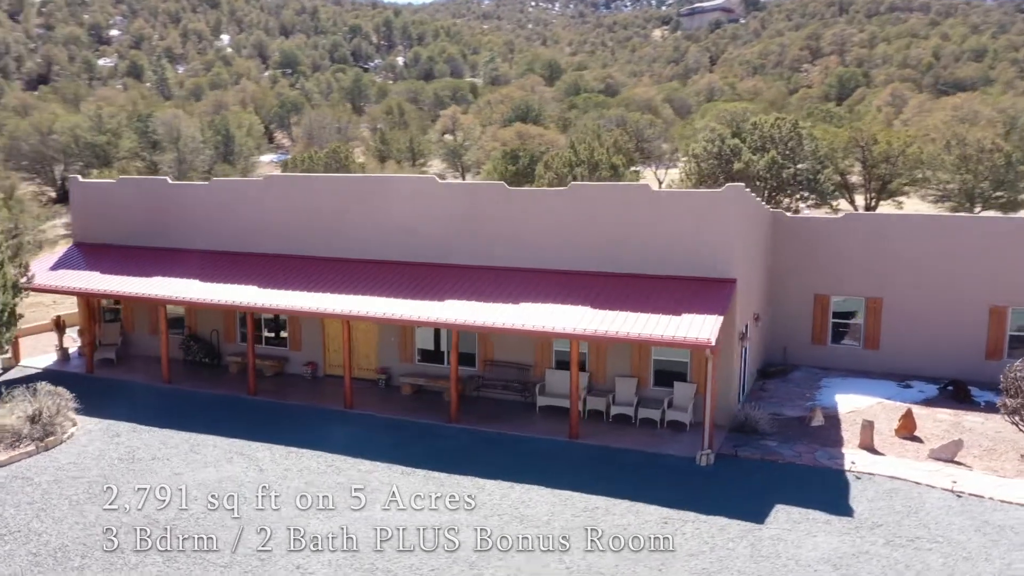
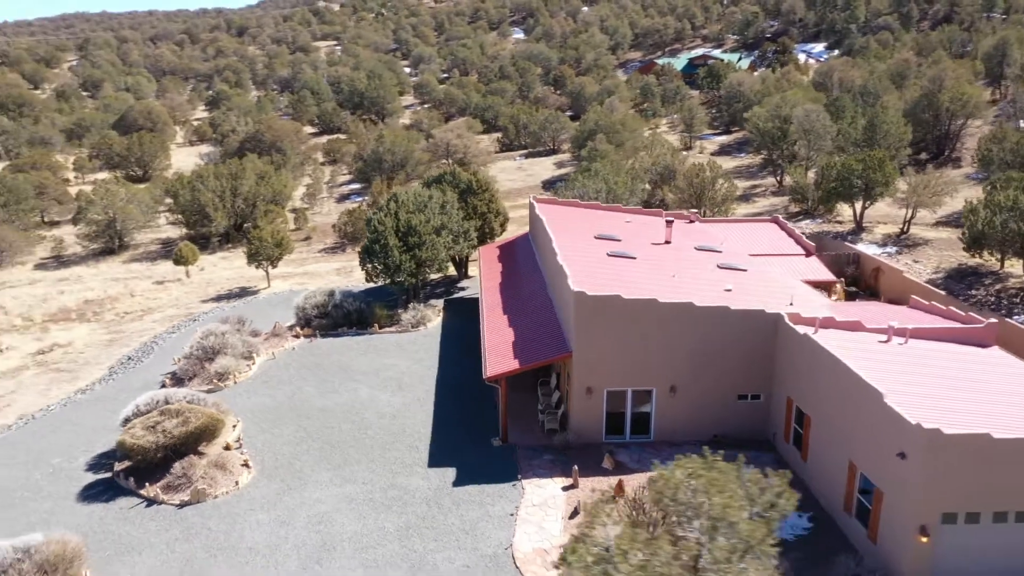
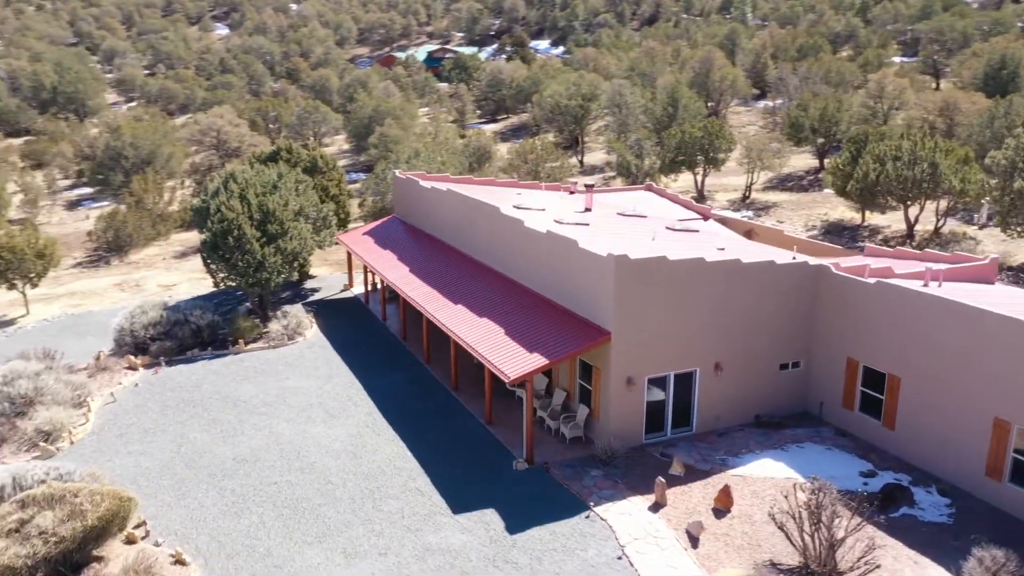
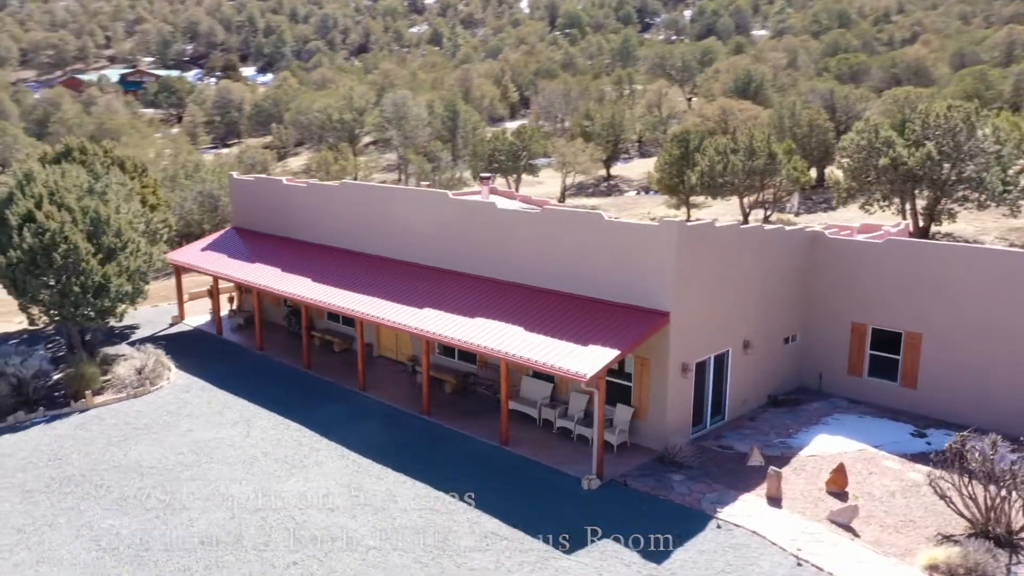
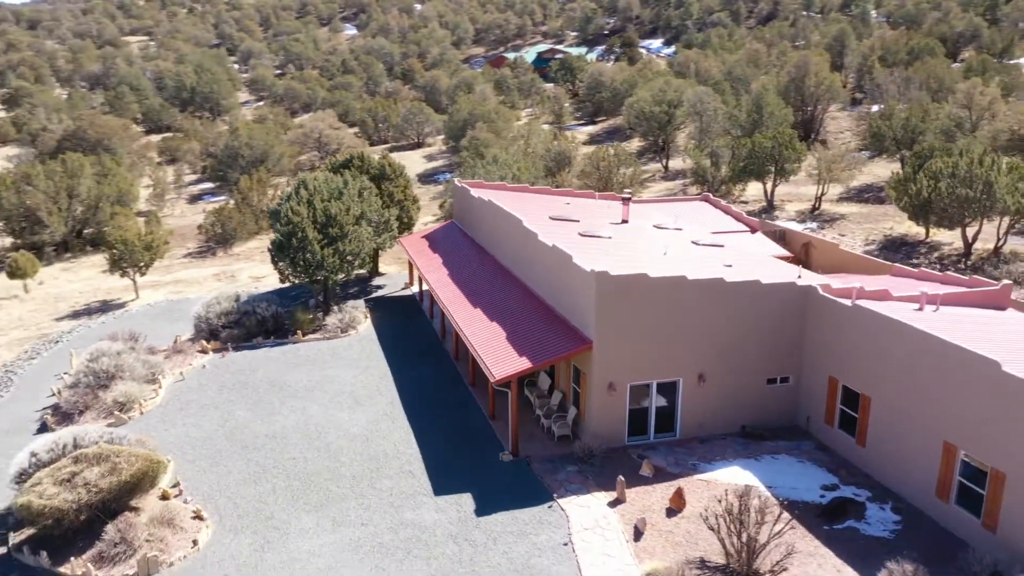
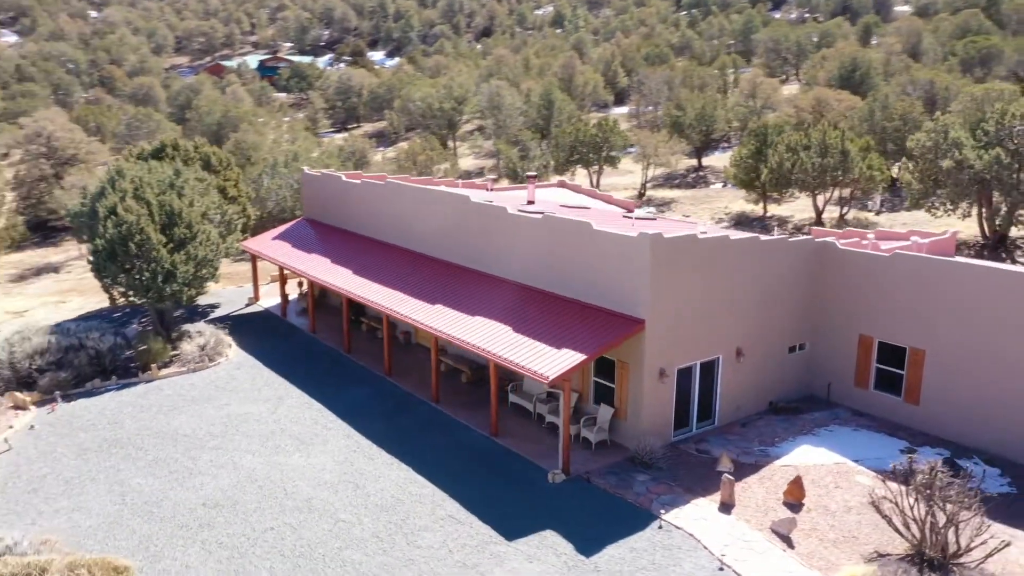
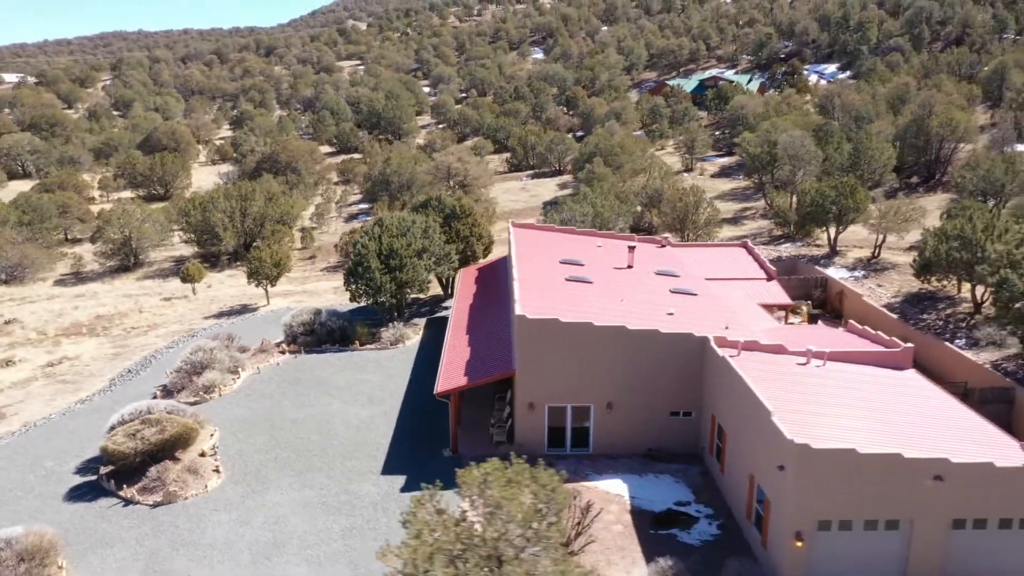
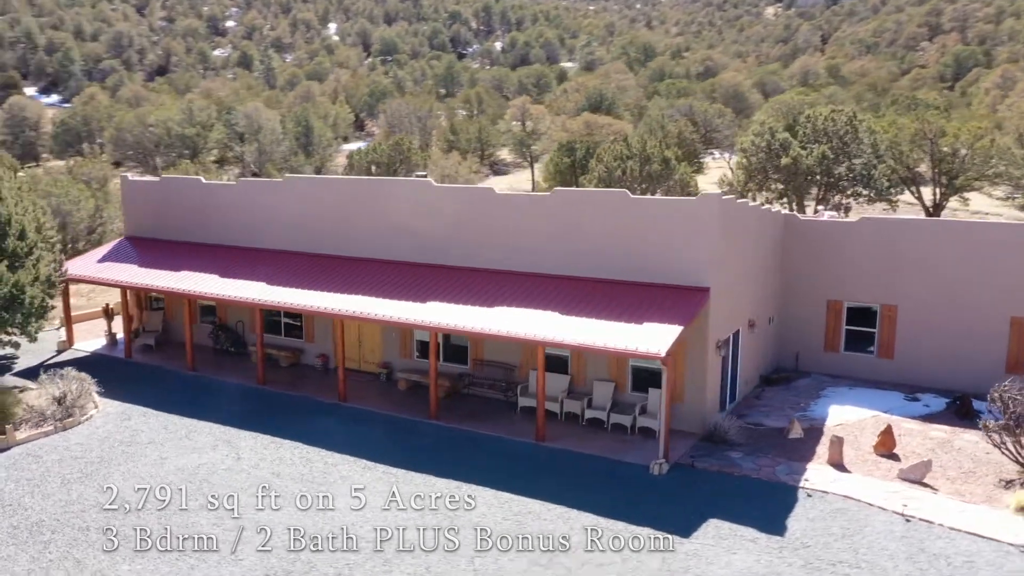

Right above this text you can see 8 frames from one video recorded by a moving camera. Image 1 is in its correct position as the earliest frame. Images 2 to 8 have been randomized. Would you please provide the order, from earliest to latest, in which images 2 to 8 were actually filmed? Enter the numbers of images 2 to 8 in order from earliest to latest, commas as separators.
8, 4, 6, 3, 5, 2, 7
